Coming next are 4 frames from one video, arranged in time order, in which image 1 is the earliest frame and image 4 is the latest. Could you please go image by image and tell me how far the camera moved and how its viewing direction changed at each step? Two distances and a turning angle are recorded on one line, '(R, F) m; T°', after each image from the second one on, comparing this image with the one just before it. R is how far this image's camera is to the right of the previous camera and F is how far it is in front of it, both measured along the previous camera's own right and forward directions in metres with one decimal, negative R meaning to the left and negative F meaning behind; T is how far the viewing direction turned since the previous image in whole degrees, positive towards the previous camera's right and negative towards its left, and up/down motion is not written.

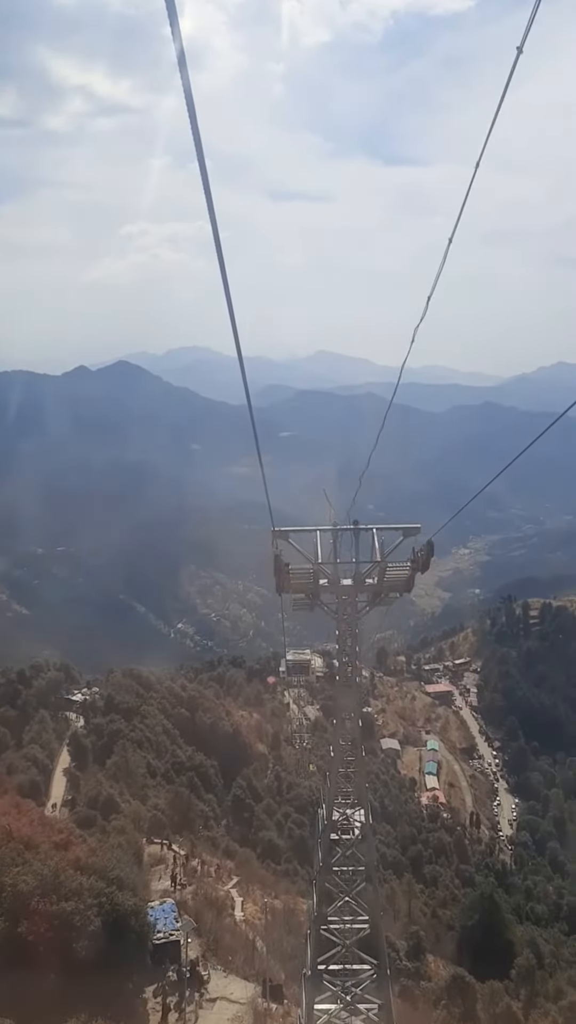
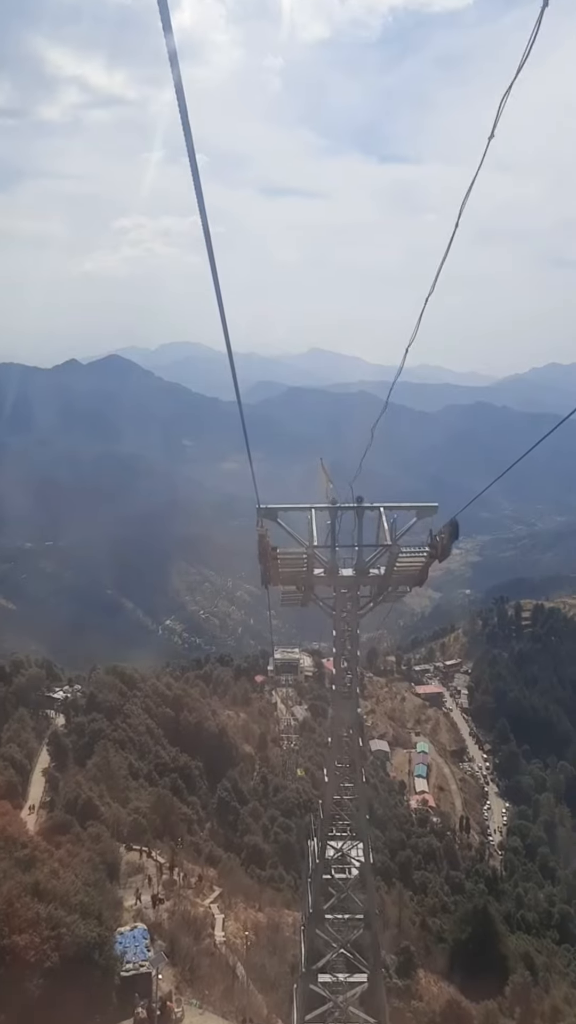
(0.0, +0.8) m; +1°
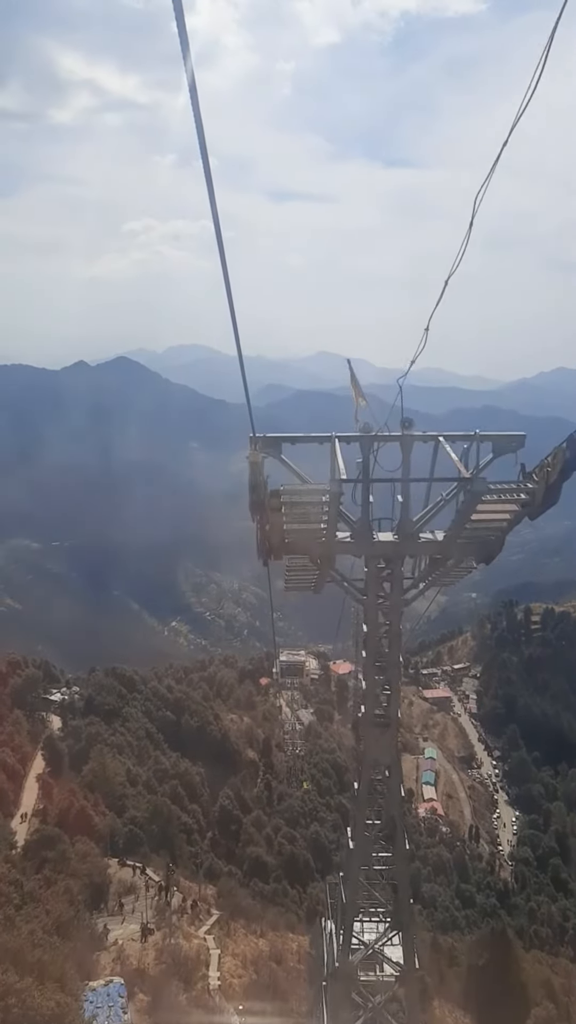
(0.0, +1.2) m; -1°
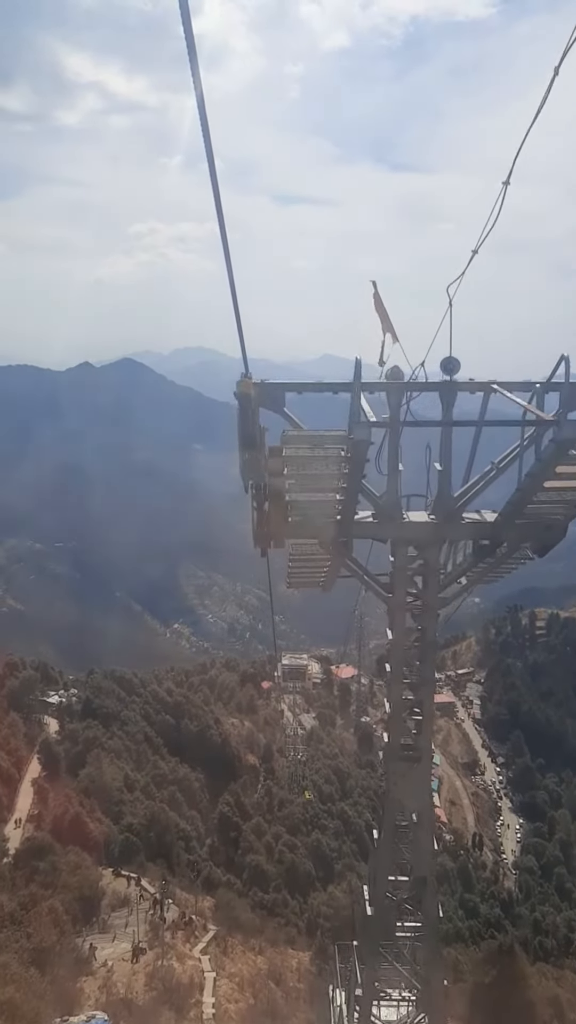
(0.0, +0.5) m; 0°
